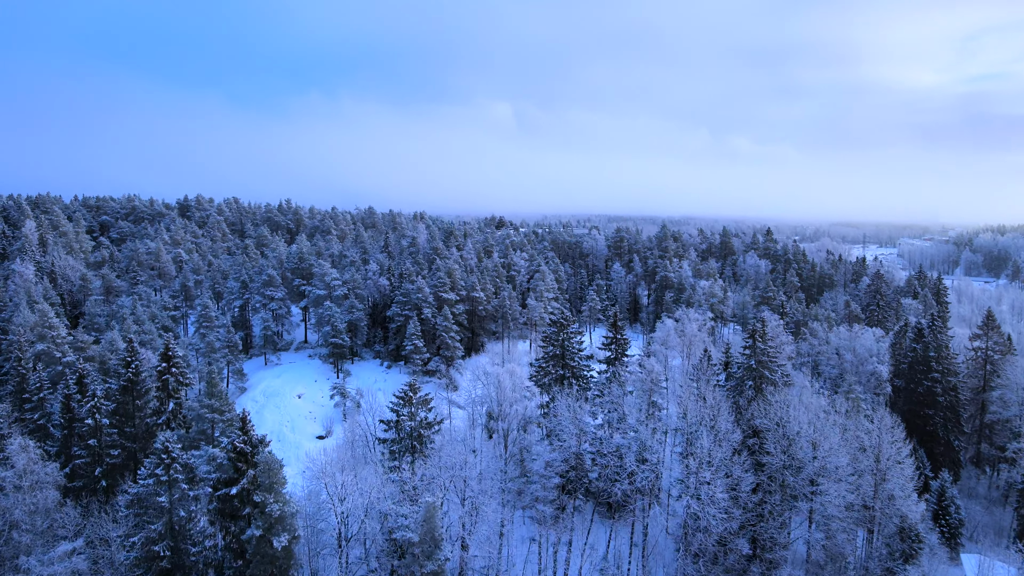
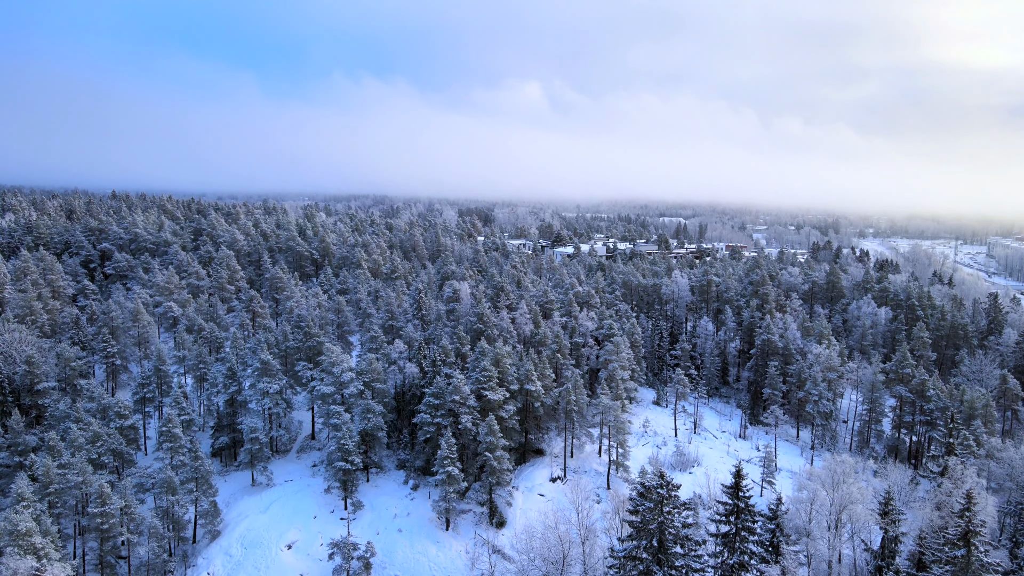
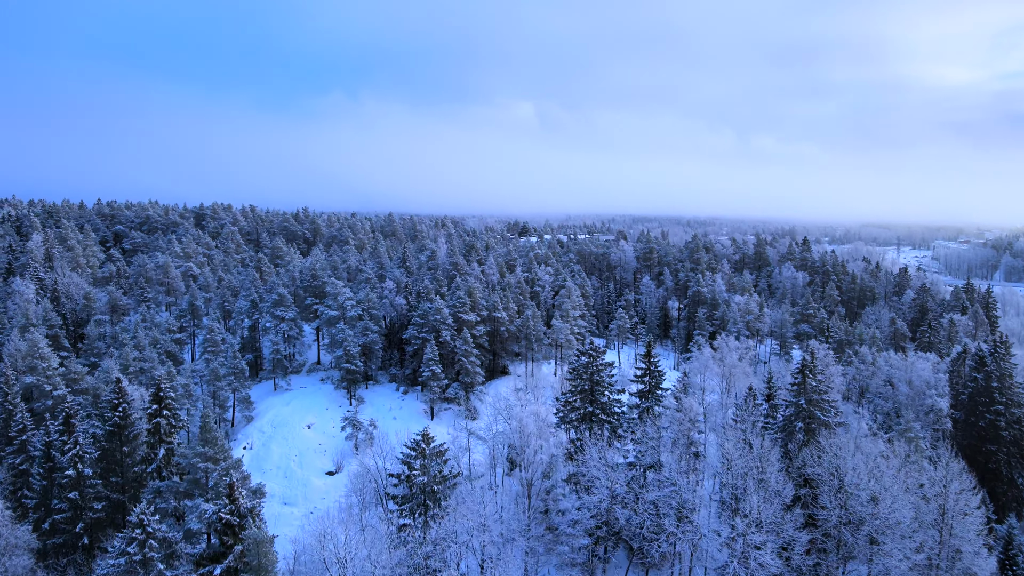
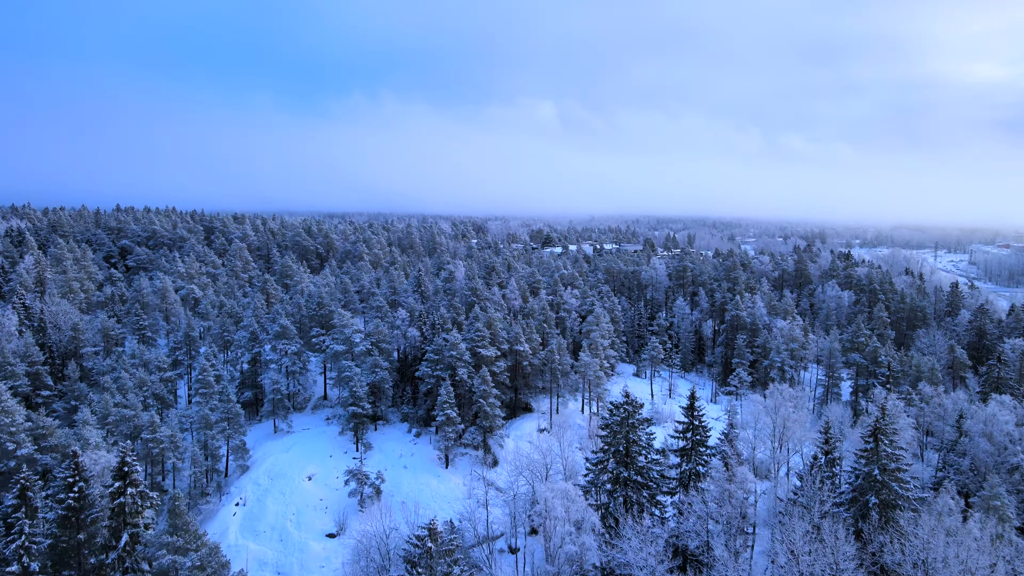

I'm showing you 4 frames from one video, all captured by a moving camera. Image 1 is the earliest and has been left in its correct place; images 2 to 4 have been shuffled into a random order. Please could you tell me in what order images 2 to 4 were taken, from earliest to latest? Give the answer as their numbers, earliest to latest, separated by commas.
3, 4, 2
